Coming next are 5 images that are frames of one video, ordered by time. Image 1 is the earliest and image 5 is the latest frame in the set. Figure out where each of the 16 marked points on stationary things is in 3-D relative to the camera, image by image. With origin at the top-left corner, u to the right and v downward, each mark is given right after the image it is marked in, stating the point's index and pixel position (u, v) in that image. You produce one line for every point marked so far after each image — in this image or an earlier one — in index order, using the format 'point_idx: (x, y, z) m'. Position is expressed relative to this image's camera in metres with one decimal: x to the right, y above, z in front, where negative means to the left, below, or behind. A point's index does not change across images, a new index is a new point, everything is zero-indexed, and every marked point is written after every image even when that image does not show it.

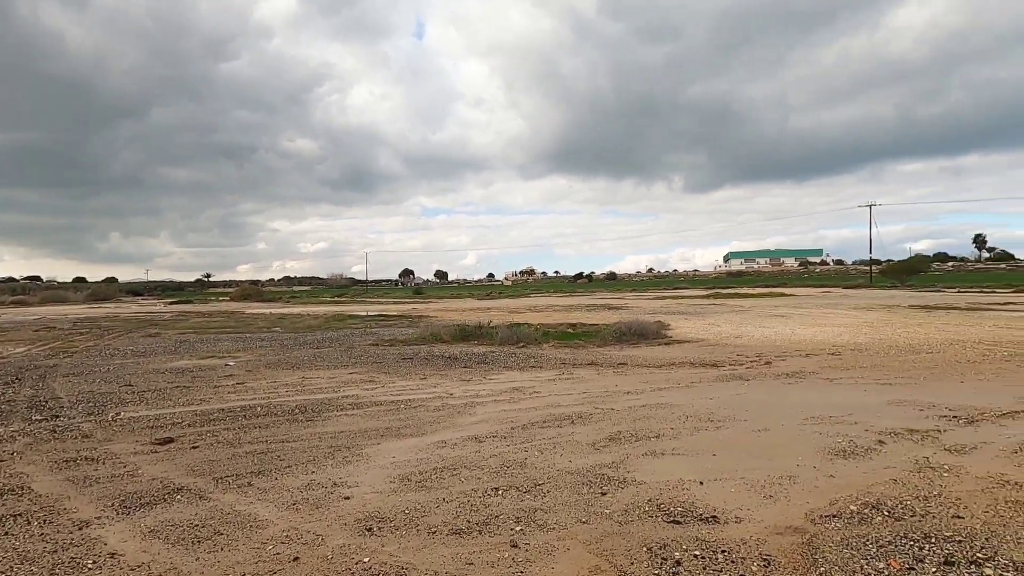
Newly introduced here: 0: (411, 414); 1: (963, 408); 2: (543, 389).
0: (-2.0, -2.4, +10.2) m
1: (+8.5, -2.3, +9.9) m
2: (+0.7, -2.4, +12.7) m
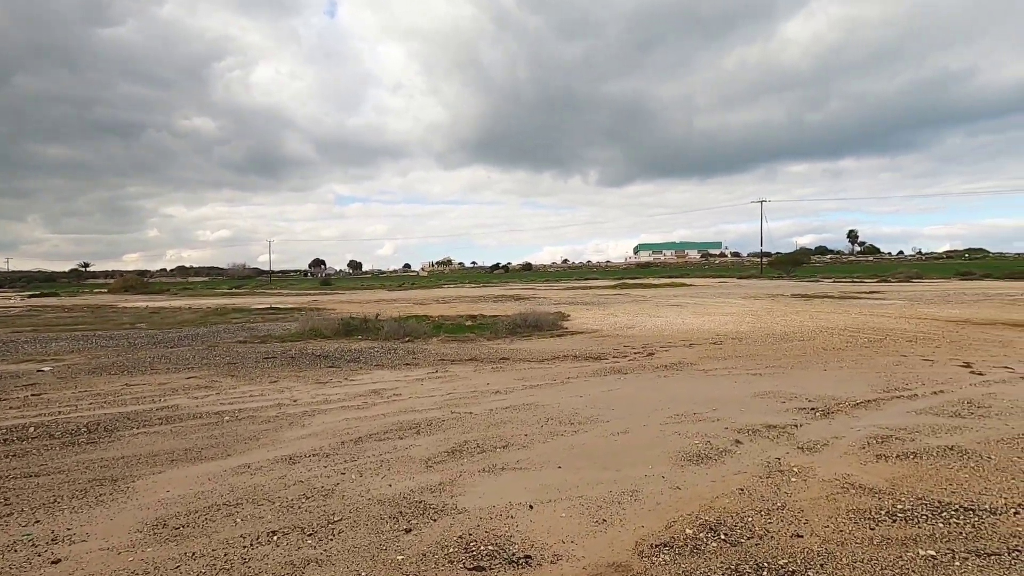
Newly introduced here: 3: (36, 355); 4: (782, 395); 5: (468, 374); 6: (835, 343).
0: (-4.6, -2.3, +8.6) m
1: (+5.8, -2.1, +9.9) m
2: (-2.3, -2.2, +11.4) m
3: (-16.4, -2.3, +18.3) m
4: (+5.2, -2.1, +10.2) m
5: (-1.1, -2.2, +13.2) m
6: (+10.9, -1.9, +17.8) m
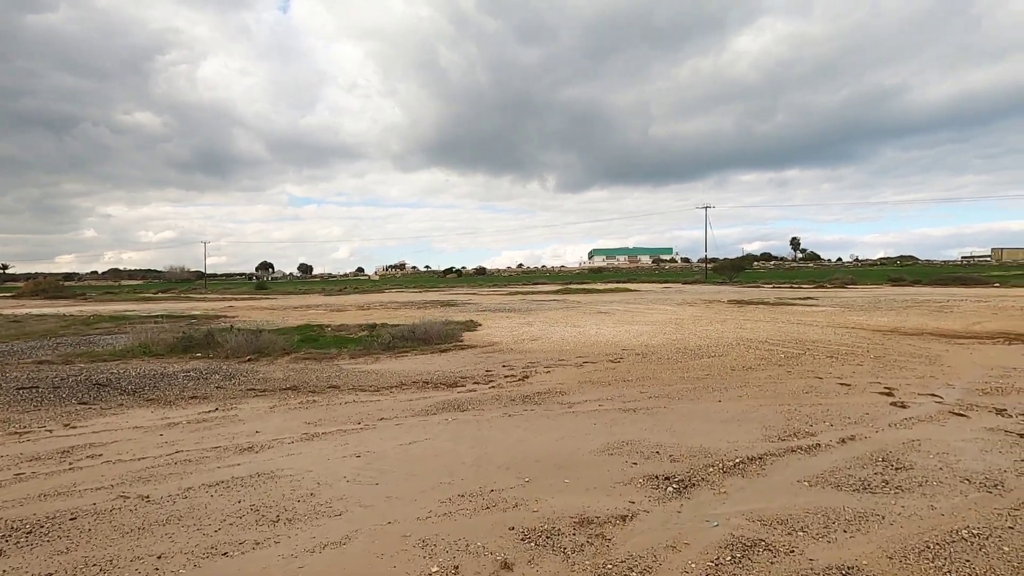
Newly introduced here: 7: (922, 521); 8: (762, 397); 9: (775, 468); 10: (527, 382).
0: (-7.9, -2.4, +4.9) m
1: (+2.4, -2.2, +7.0) m
2: (-5.8, -2.4, +7.9) m
3: (-20.4, -2.5, +13.7) m
4: (+1.8, -2.2, +7.3) m
5: (-4.8, -2.3, +9.8) m
6: (+6.8, -2.1, +15.3) m
7: (+4.0, -2.3, +5.2) m
8: (+5.1, -2.2, +10.7) m
9: (+3.3, -2.3, +6.7) m
10: (+0.4, -2.2, +12.6) m
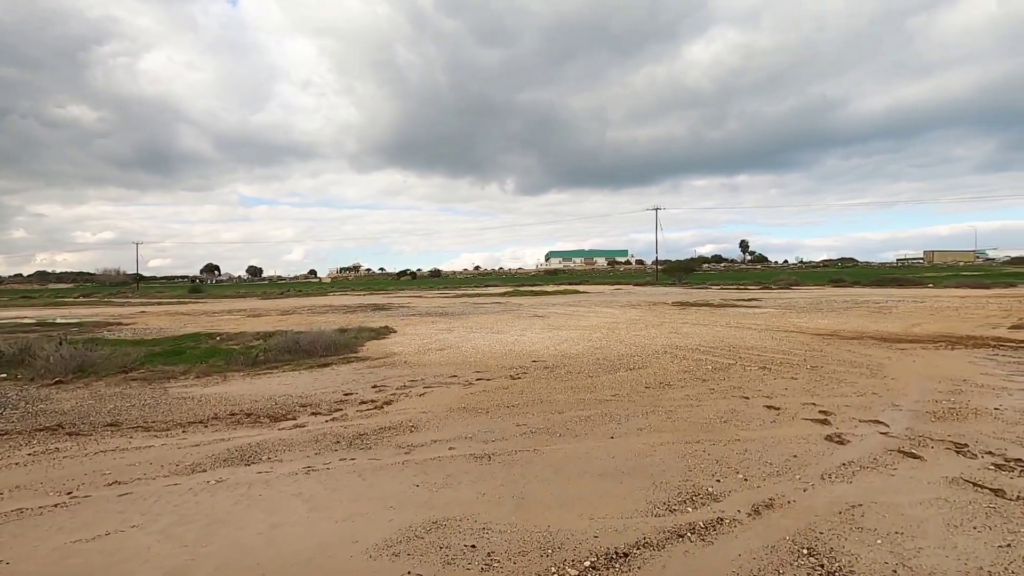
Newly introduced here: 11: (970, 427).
0: (-10.0, -2.4, +1.5) m
1: (0.0, -2.3, +4.4) m
2: (-8.2, -2.4, +4.7) m
3: (-23.1, -2.6, +9.3) m
4: (-0.6, -2.3, +4.7) m
5: (-7.3, -2.4, +6.7) m
6: (+3.9, -2.1, +13.1) m
7: (+1.9, -2.3, +2.7) m
8: (+2.5, -2.2, +8.3) m
9: (+1.0, -2.3, +4.2) m
10: (-2.4, -2.3, +9.9) m
11: (+7.0, -2.1, +8.1) m
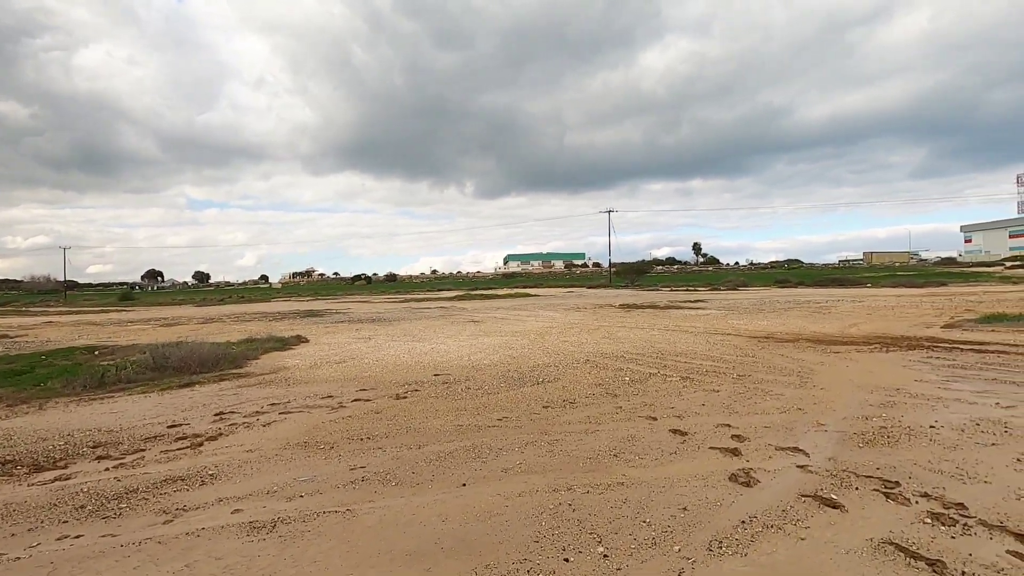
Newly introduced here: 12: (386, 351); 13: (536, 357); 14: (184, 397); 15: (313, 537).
0: (-11.5, -2.5, -1.1) m
1: (-1.7, -2.3, +2.5) m
2: (-10.0, -2.5, +2.2) m
3: (-25.2, -2.9, +5.7) m
4: (-2.4, -2.3, +2.7) m
5: (-9.2, -2.5, +4.2) m
6: (+1.4, -2.2, +11.4) m
7: (+0.2, -2.3, +1.0) m
8: (+0.4, -2.2, +6.6) m
9: (-0.7, -2.3, +2.3) m
10: (-4.5, -2.4, +7.8) m
11: (+5.0, -2.1, +6.7) m
12: (-4.5, -2.3, +19.1) m
13: (+0.8, -2.1, +16.8) m
14: (-7.3, -2.4, +12.0) m
15: (-1.8, -2.3, +5.0) m
